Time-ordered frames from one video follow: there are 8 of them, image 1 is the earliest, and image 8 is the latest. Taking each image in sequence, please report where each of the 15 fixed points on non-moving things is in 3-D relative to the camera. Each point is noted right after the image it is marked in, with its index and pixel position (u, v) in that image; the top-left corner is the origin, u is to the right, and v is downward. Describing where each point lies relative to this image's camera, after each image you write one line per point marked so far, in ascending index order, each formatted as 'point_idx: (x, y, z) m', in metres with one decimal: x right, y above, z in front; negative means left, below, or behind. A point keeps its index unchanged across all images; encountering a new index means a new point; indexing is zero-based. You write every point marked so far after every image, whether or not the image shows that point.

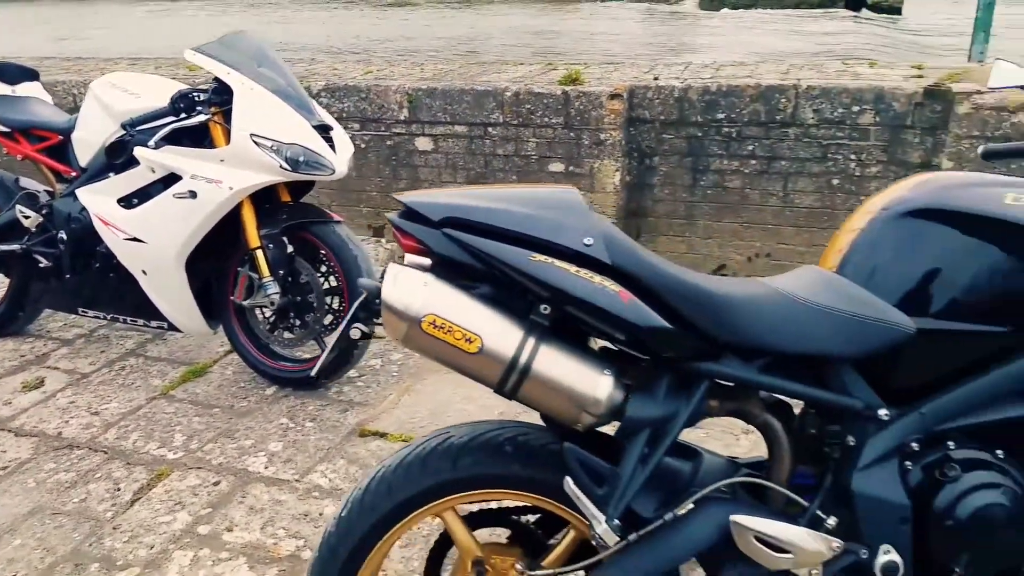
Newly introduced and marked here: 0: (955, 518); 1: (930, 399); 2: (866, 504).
0: (+0.8, -0.4, +1.4) m
1: (+0.8, -0.2, +1.4) m
2: (+0.7, -0.4, +1.4) m
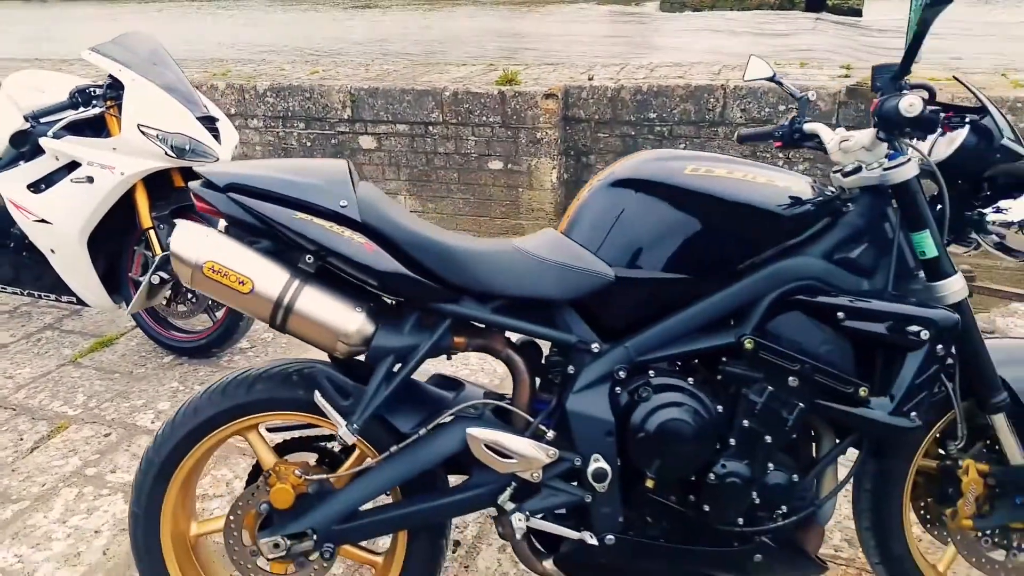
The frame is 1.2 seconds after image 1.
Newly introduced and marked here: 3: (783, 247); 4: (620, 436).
0: (+0.3, -0.3, +1.8) m
1: (+0.3, -0.1, +1.8) m
2: (+0.2, -0.3, +1.8) m
3: (+0.6, +0.1, +1.8) m
4: (+0.2, -0.3, +1.8) m
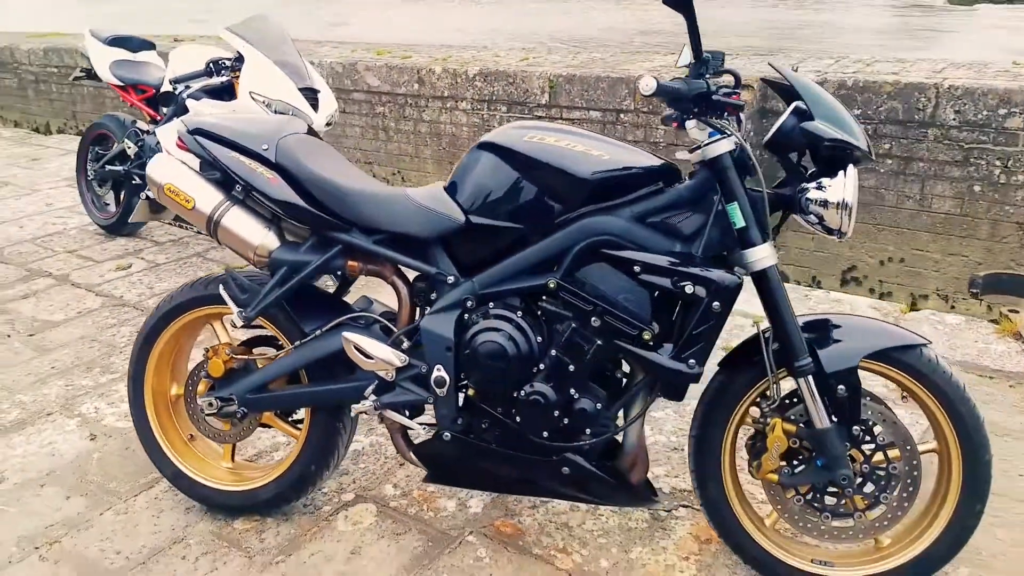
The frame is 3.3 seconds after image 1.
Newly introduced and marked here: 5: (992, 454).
0: (-0.1, -0.2, +2.2) m
1: (-0.1, 0.0, +2.2) m
2: (-0.2, -0.1, +2.2) m
3: (+0.2, +0.2, +2.1) m
4: (-0.1, -0.2, +2.2) m
5: (+1.2, -0.4, +2.1) m
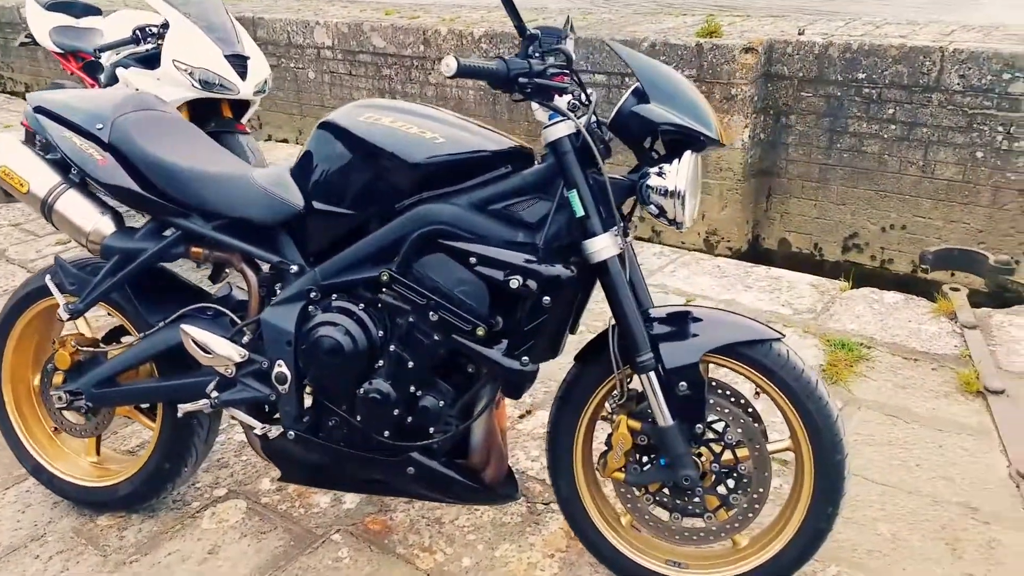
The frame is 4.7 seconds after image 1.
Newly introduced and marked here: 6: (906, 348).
0: (-0.5, -0.1, +2.1) m
1: (-0.5, +0.1, +2.1) m
2: (-0.6, -0.1, +2.1) m
3: (-0.2, +0.2, +2.0) m
4: (-0.5, -0.2, +2.1) m
5: (+0.8, -0.4, +2.0) m
6: (+1.7, -0.3, +3.6) m
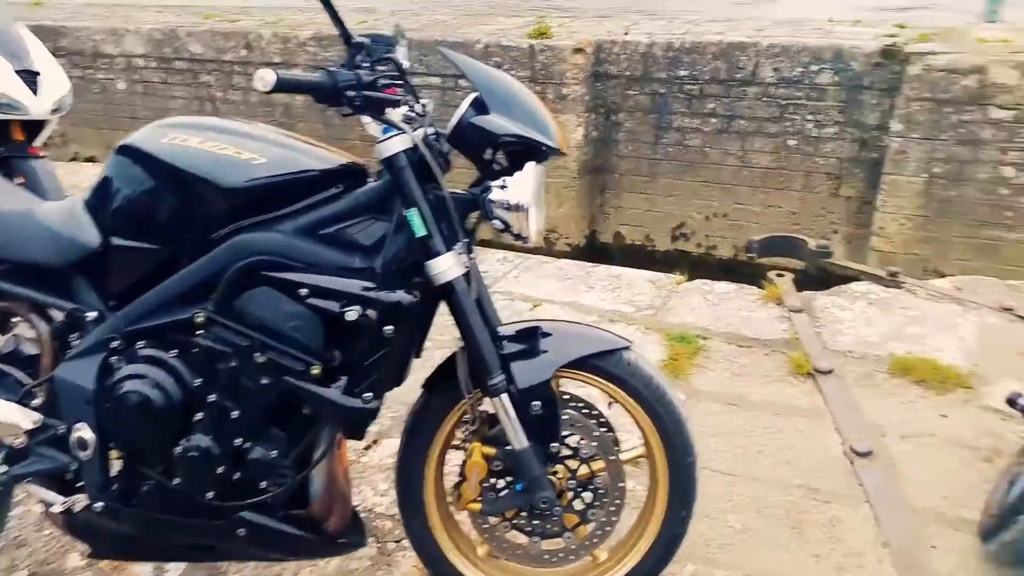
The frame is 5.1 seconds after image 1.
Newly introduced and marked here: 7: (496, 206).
0: (-0.9, -0.2, +1.8) m
1: (-0.9, 0.0, +1.9) m
2: (-1.0, -0.2, +1.9) m
3: (-0.6, +0.2, +1.8) m
4: (-0.9, -0.3, +1.9) m
5: (+0.5, -0.4, +2.0) m
6: (+1.0, -0.2, +3.8) m
7: (0.0, +0.2, +1.8) m
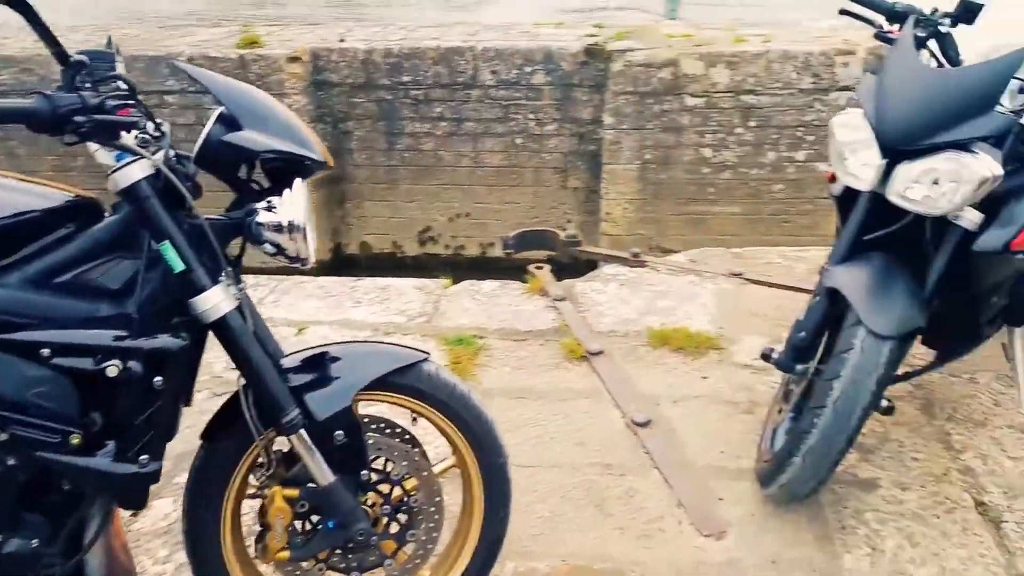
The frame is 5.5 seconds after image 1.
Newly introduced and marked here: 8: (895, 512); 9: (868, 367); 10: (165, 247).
0: (-1.2, -0.4, +1.4) m
1: (-1.3, -0.2, +1.5) m
2: (-1.4, -0.4, +1.4) m
3: (-1.0, 0.0, +1.5) m
4: (-1.3, -0.4, +1.4) m
5: (0.0, -0.4, +2.0) m
6: (0.0, -0.2, +3.9) m
7: (-0.5, +0.1, +1.7) m
8: (+1.2, -0.7, +2.5) m
9: (+1.0, -0.2, +2.2) m
10: (-0.7, +0.1, +1.6) m
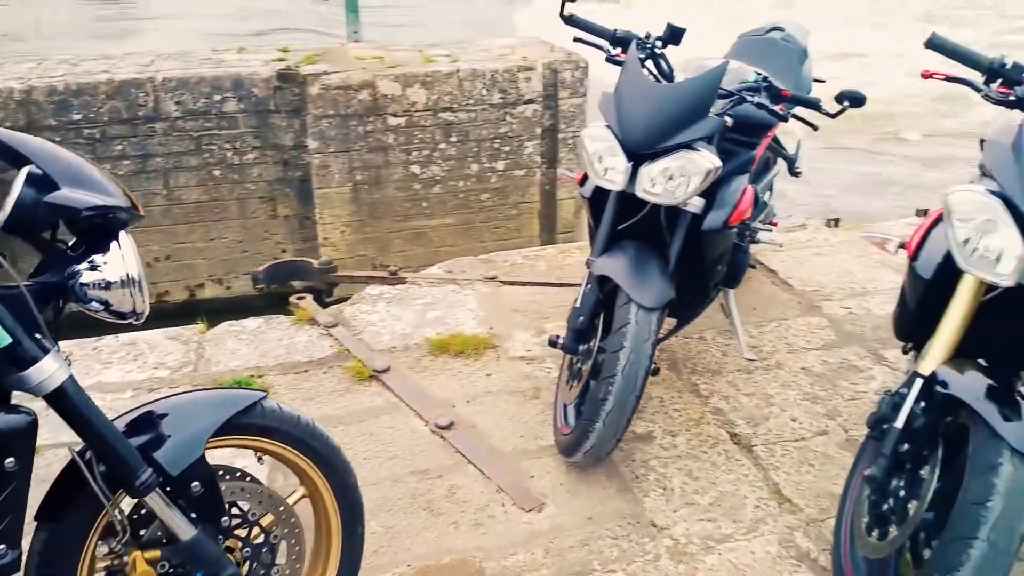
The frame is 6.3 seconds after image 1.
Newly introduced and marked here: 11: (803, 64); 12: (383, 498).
0: (-1.3, -0.6, +1.1) m
1: (-1.4, -0.4, +1.2) m
2: (-1.5, -0.6, +1.1) m
3: (-1.2, -0.2, +1.3) m
4: (-1.4, -0.6, +1.1) m
5: (-0.4, -0.5, +2.1) m
6: (-1.0, -0.4, +3.8) m
7: (-0.8, 0.0, +1.6) m
8: (+0.6, -0.6, +3.0) m
9: (+0.4, -0.1, +2.6) m
10: (-0.9, -0.1, +1.5) m
11: (+1.4, +1.1, +3.9) m
12: (-0.4, -0.7, +2.9) m
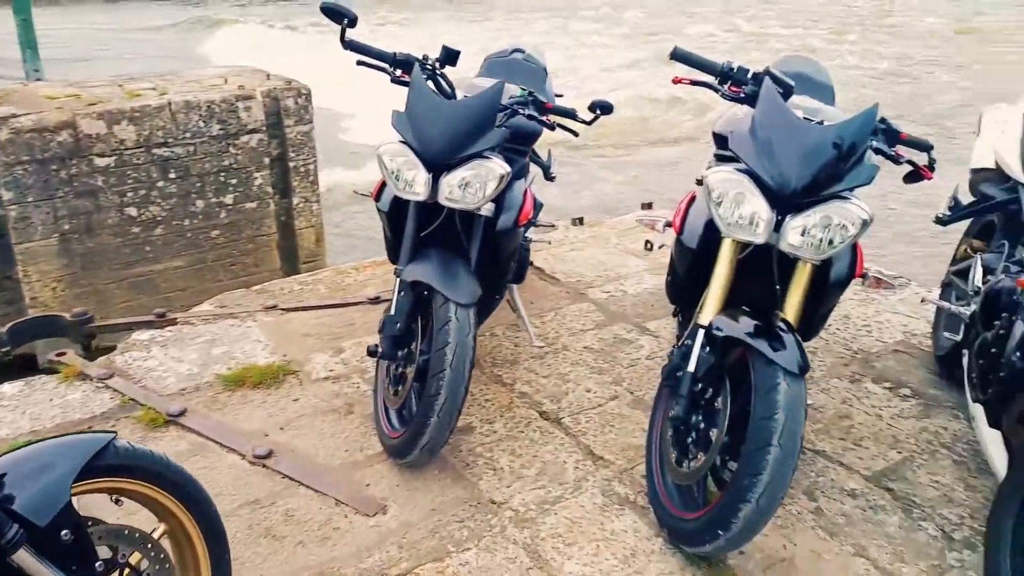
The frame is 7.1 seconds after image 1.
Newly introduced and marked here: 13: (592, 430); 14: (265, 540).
0: (-1.3, -0.7, +0.9) m
1: (-1.4, -0.5, +0.9) m
2: (-1.4, -0.7, +0.8) m
3: (-1.3, -0.3, +1.1) m
4: (-1.3, -0.8, +0.9) m
5: (-0.7, -0.6, +2.1) m
6: (-1.9, -0.6, +3.5) m
7: (-1.1, -0.1, +1.5) m
8: (-0.1, -0.6, +3.2) m
9: (-0.2, -0.1, +2.8) m
10: (-1.1, -0.2, +1.4) m
11: (+0.2, +1.1, +4.4) m
12: (-1.0, -0.8, +2.8) m
13: (+0.3, -0.6, +3.3) m
14: (-0.8, -0.9, +2.8) m
